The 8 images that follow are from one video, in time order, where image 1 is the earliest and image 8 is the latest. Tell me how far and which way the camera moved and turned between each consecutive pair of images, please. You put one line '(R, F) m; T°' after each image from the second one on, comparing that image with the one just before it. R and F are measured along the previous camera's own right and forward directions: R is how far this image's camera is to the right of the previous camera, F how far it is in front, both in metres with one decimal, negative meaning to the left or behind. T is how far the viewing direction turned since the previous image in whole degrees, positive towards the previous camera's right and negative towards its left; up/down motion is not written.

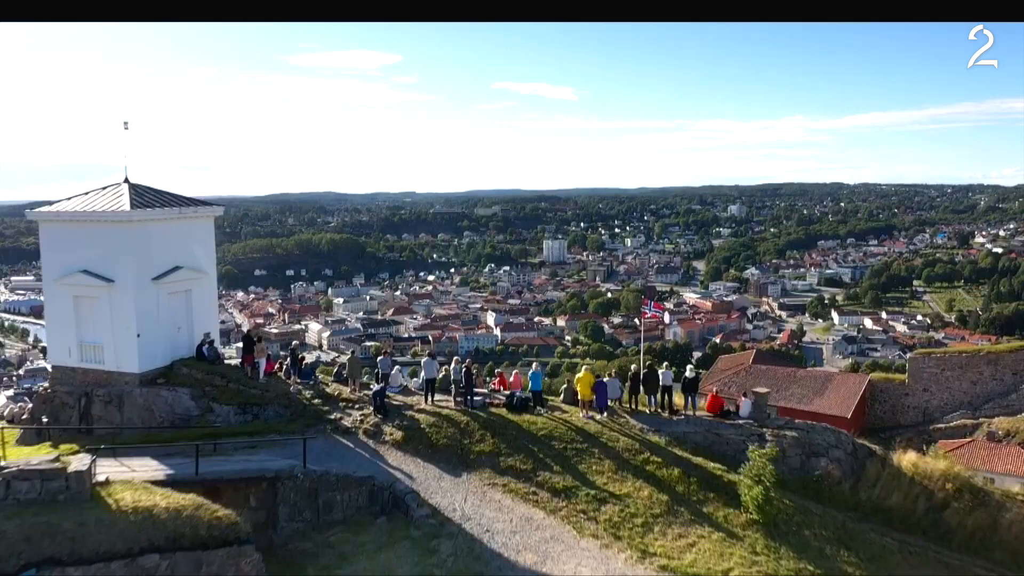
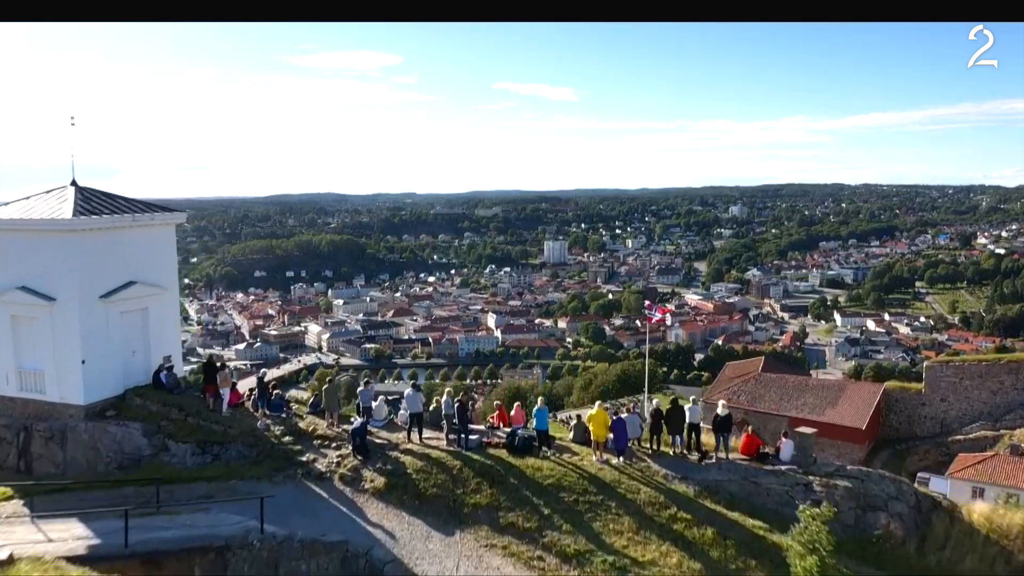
(0.0, +0.6) m; 0°
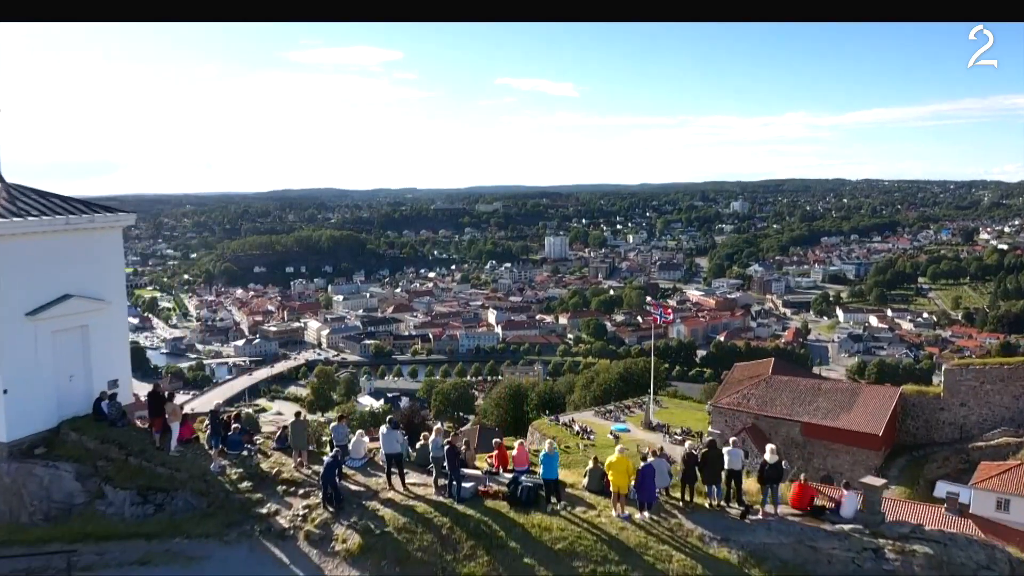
(0.0, +0.7) m; 0°
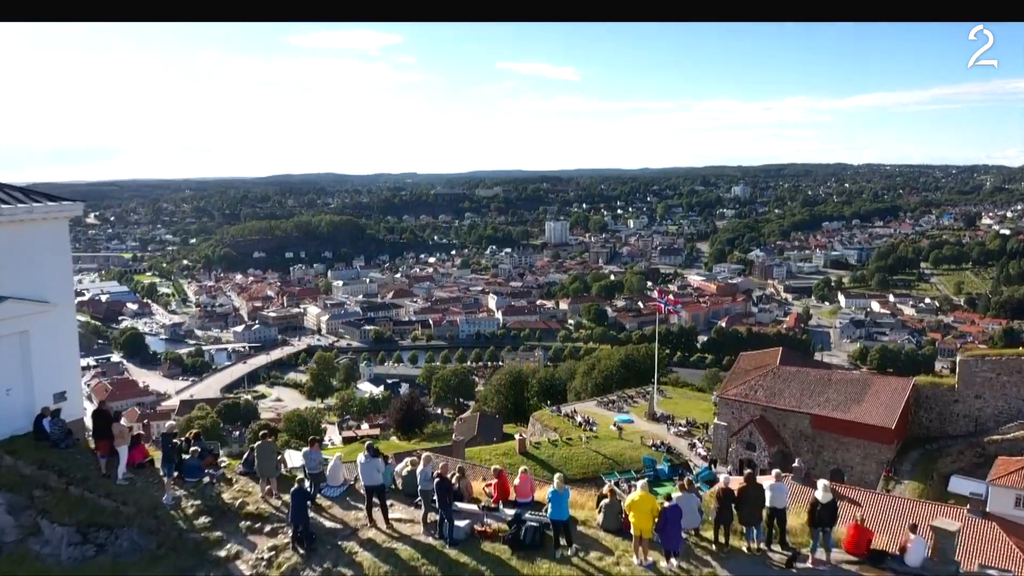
(0.0, +0.5) m; 0°
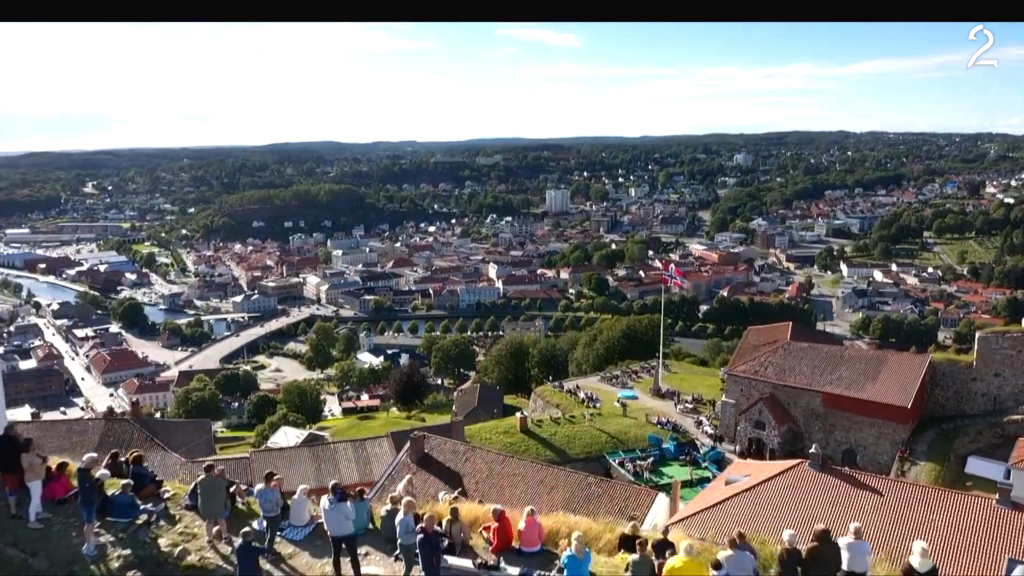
(0.0, +0.6) m; 0°
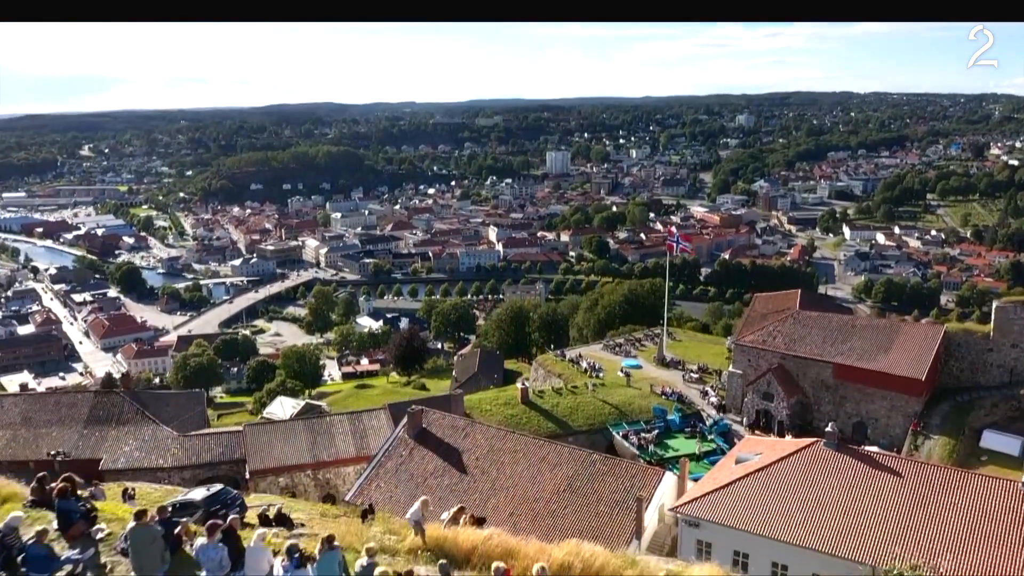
(0.0, +0.5) m; 0°
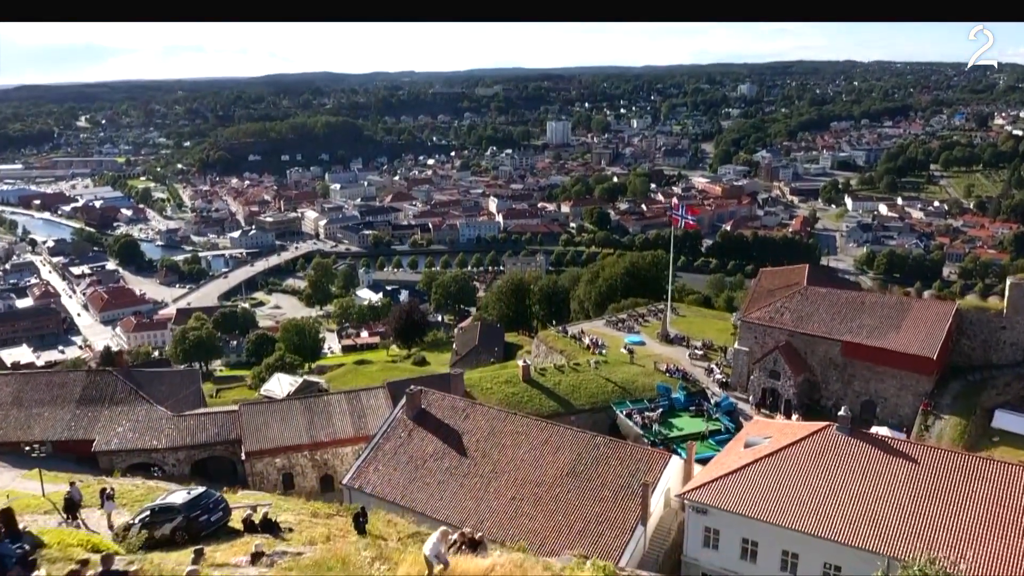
(0.0, +0.4) m; 0°
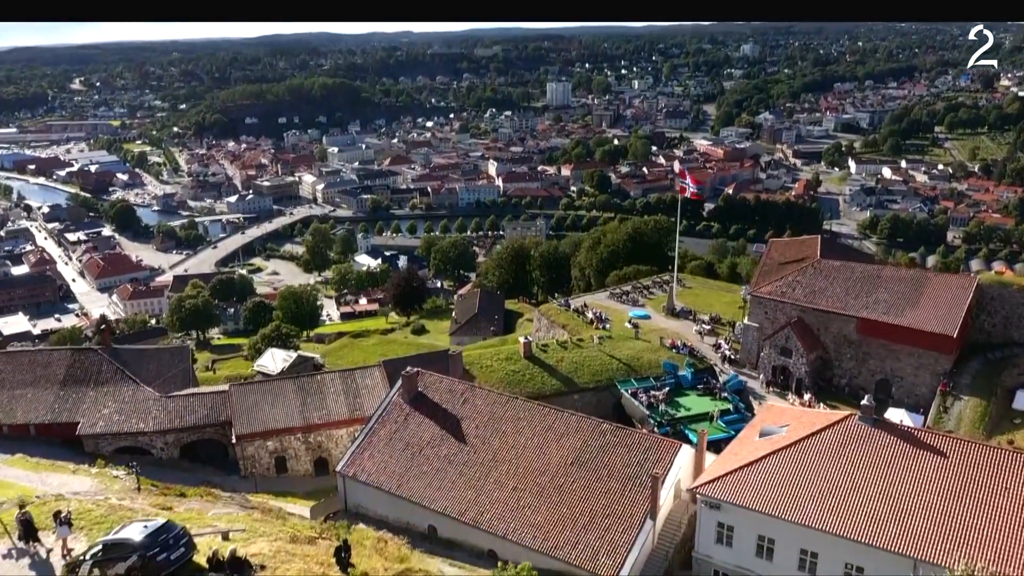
(0.0, +0.6) m; 0°
